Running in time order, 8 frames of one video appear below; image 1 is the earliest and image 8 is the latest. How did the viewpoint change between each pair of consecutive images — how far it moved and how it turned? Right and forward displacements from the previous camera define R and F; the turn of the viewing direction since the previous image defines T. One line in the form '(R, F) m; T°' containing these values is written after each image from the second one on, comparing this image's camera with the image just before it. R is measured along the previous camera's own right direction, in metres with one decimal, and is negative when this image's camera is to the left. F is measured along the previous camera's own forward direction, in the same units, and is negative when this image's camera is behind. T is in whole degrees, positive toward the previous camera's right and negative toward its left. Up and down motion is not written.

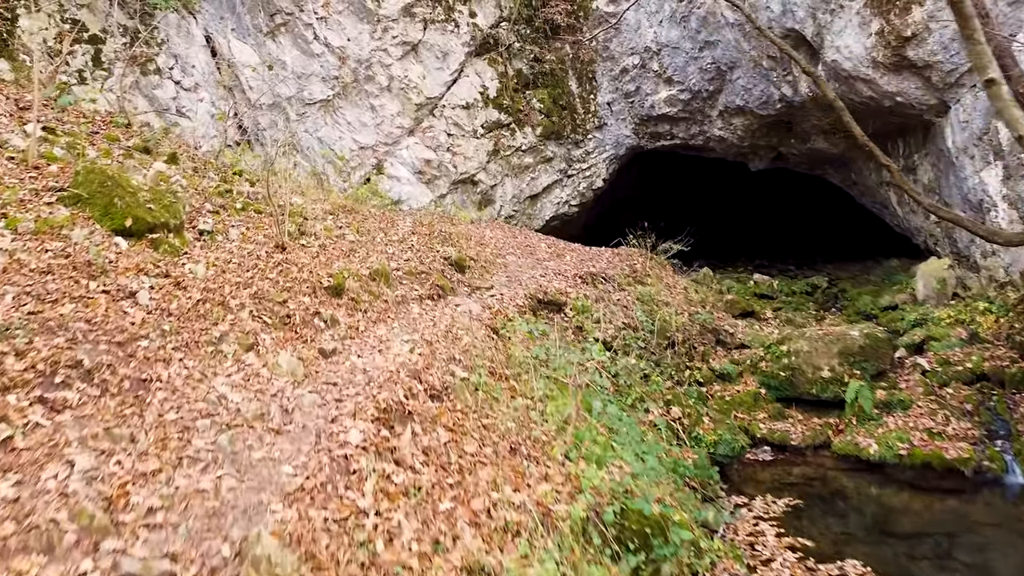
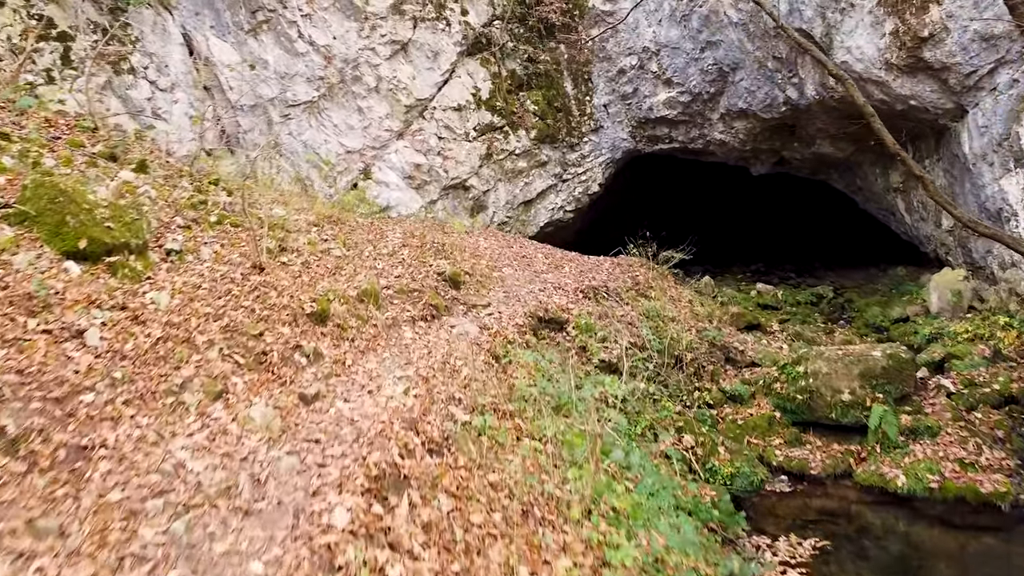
(-0.1, +0.6) m; +1°
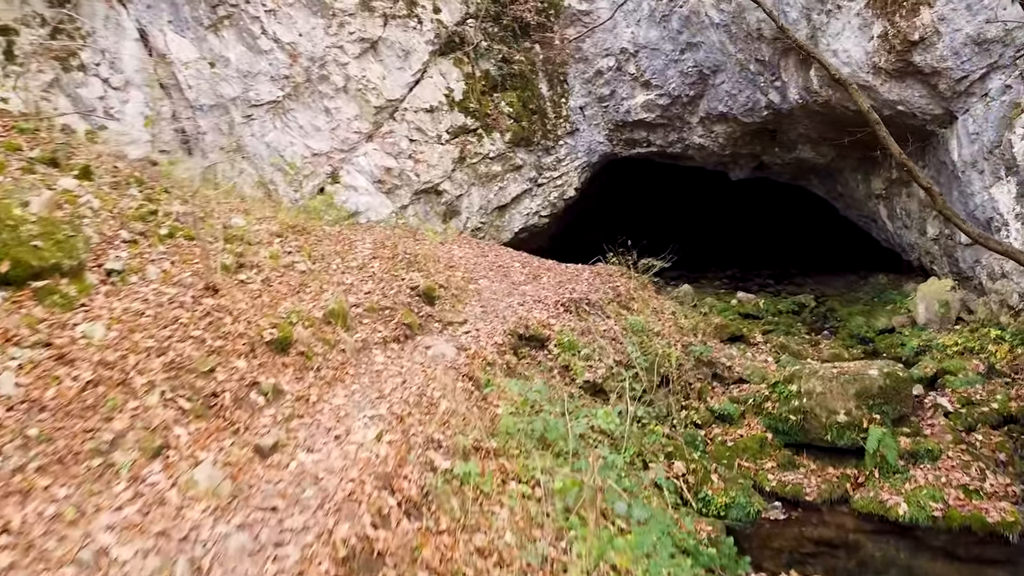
(-0.1, +0.5) m; +2°
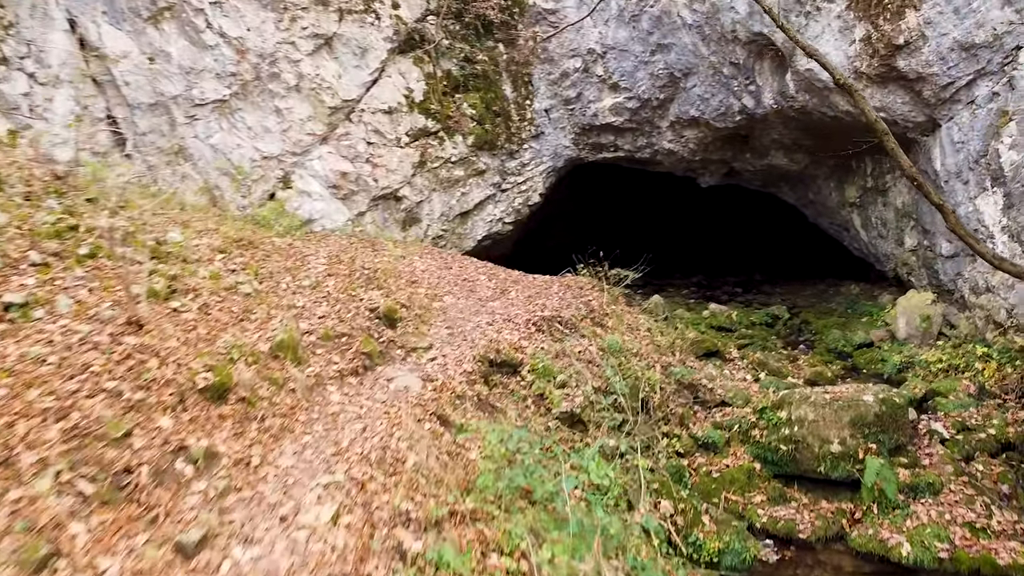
(-0.1, +0.6) m; +3°
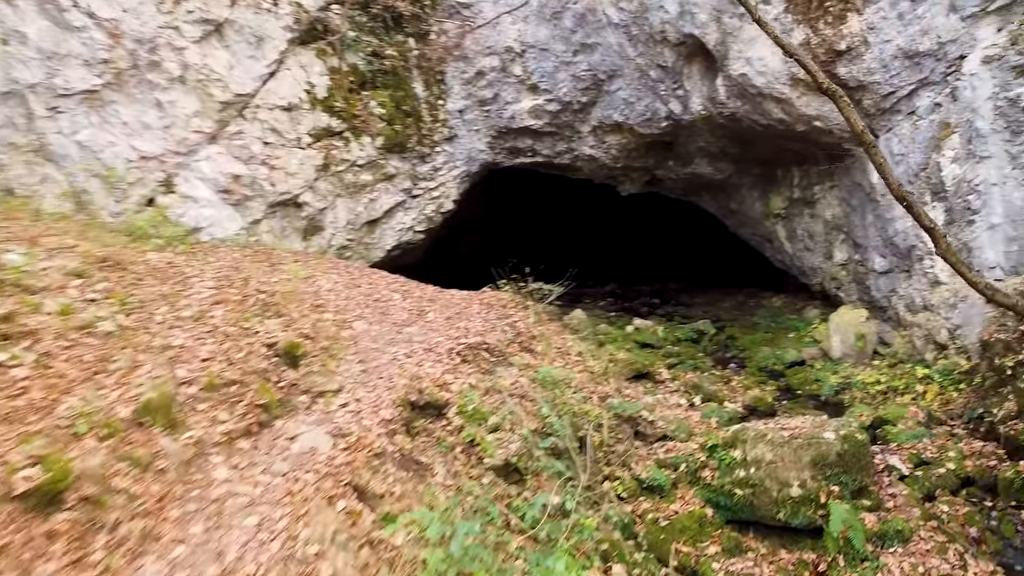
(-0.2, +0.9) m; +7°
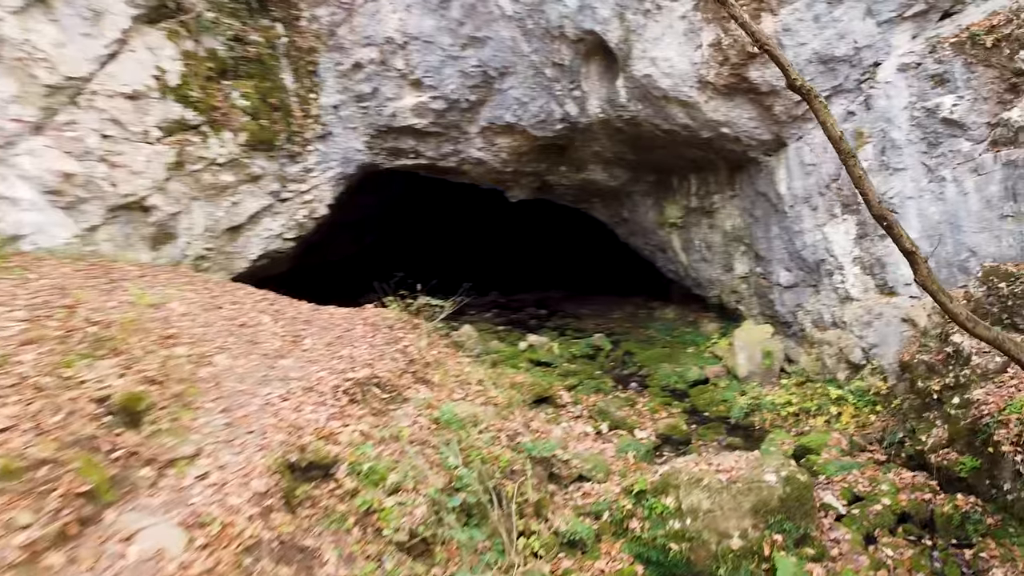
(-0.2, +1.0) m; +9°
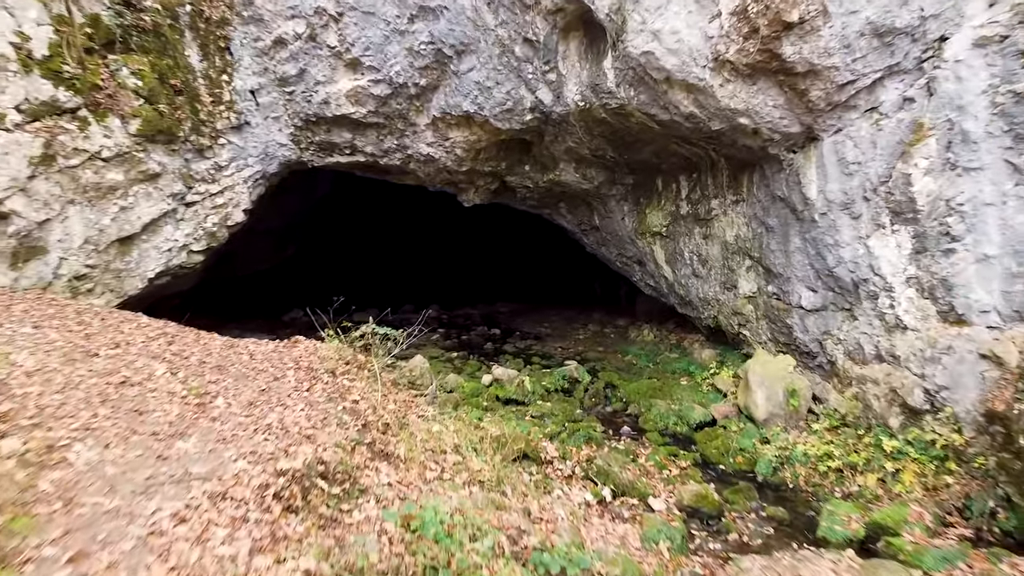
(-0.4, +1.8) m; +5°
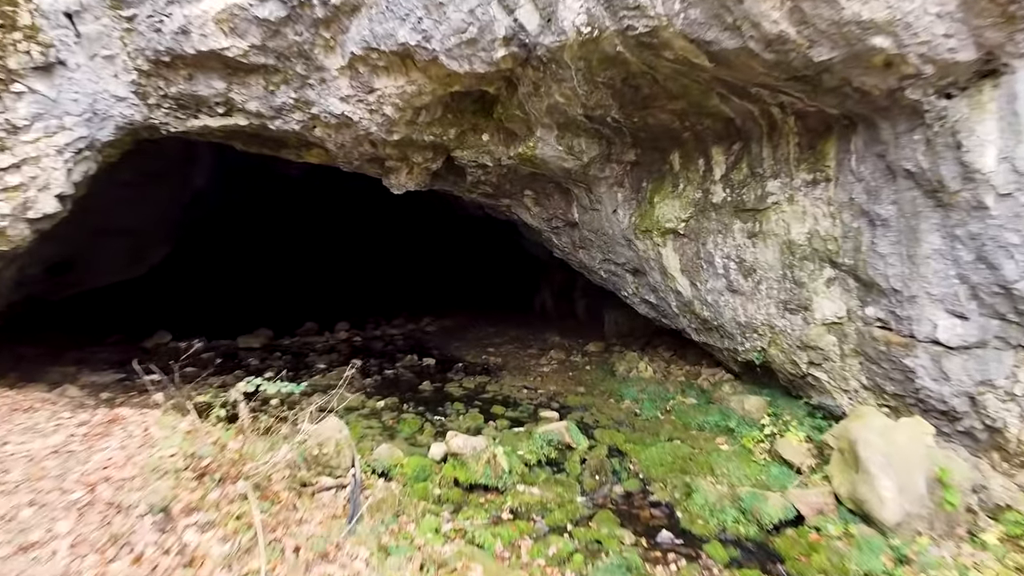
(-0.4, +3.1) m; +7°
